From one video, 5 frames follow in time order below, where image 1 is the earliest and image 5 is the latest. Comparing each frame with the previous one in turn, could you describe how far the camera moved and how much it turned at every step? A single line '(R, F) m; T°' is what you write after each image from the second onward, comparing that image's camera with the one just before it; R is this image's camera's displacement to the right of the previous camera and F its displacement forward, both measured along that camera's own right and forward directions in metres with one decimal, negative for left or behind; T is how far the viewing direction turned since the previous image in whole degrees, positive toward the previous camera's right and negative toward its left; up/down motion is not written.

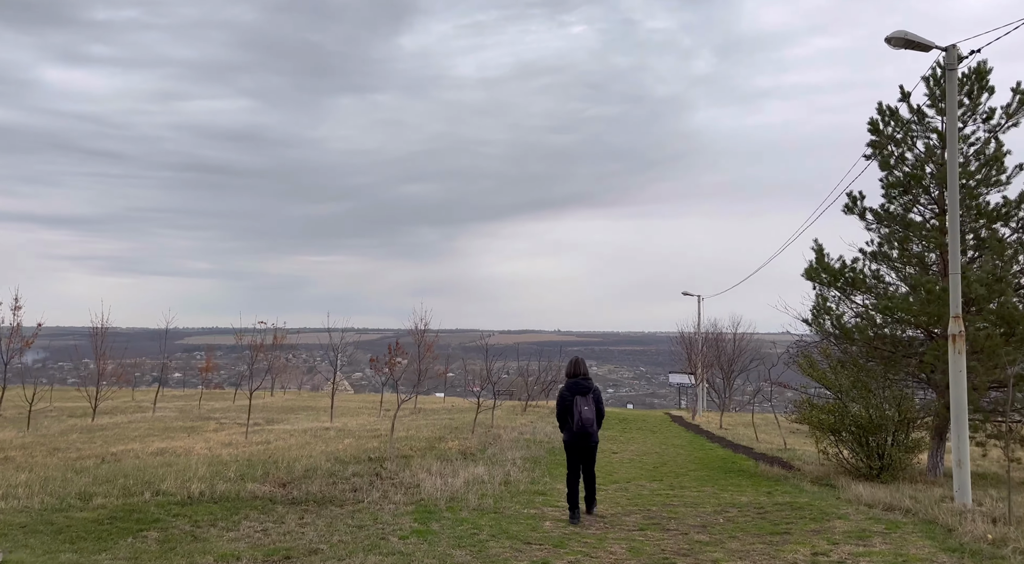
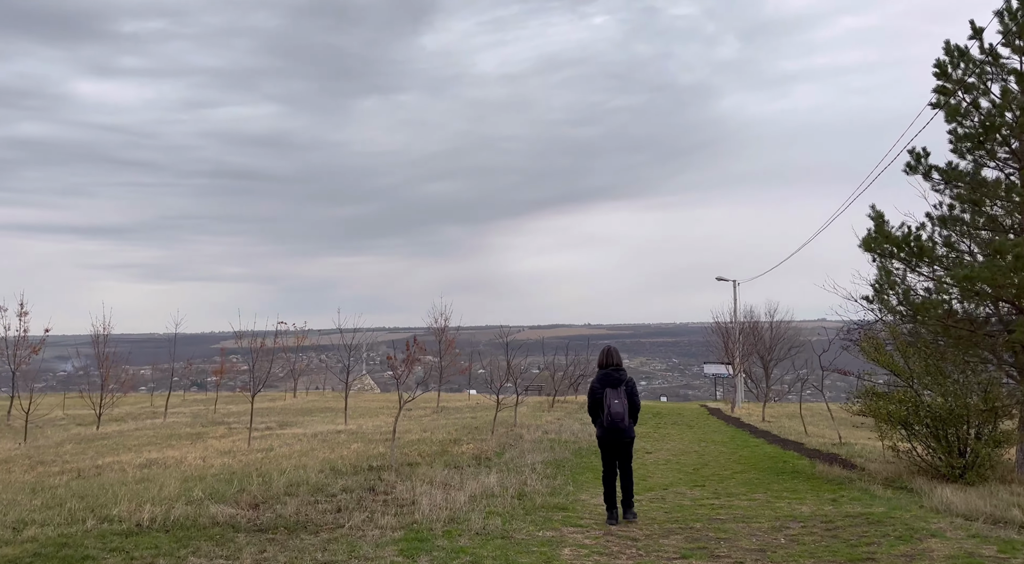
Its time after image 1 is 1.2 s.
(+0.2, +1.9) m; -2°
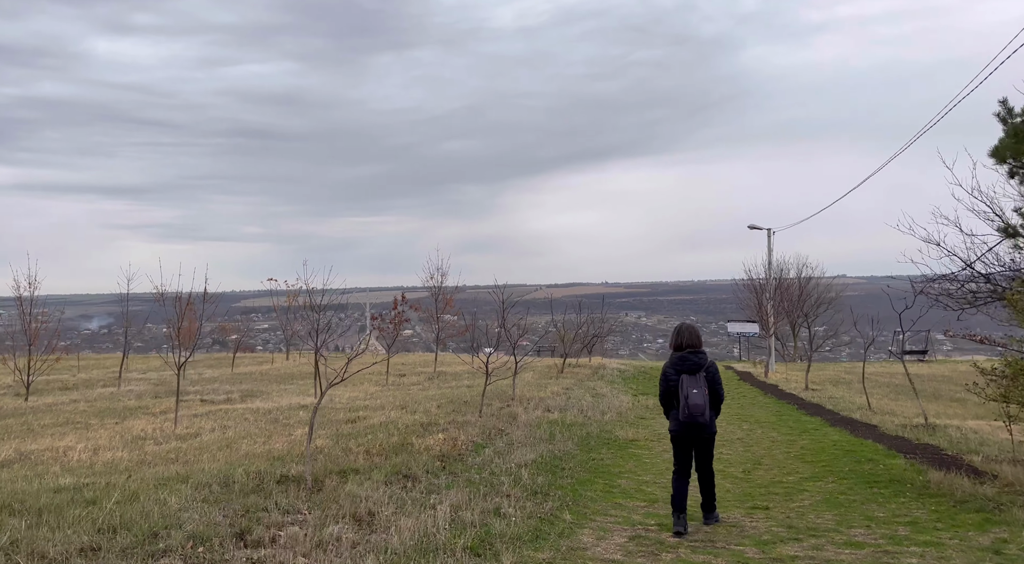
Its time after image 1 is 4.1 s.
(+0.5, +4.2) m; -1°
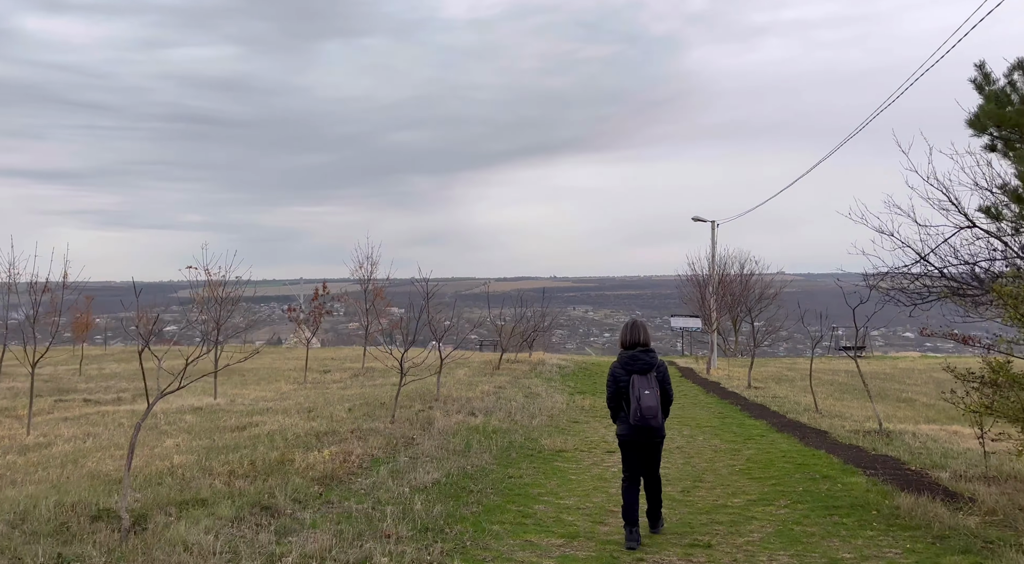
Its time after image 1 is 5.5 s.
(+0.5, +1.7) m; +3°
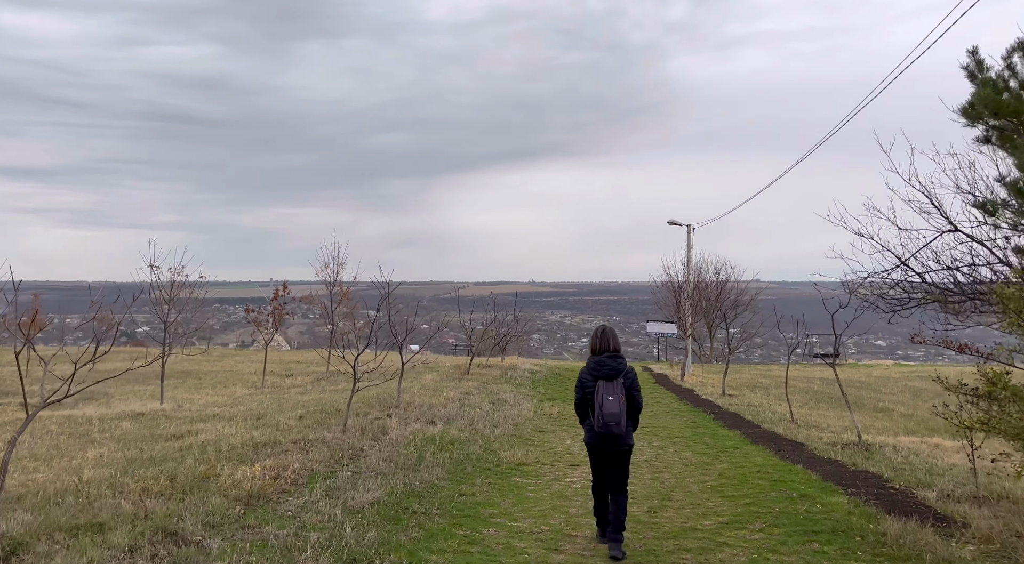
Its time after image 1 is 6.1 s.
(+0.2, +0.8) m; +1°
